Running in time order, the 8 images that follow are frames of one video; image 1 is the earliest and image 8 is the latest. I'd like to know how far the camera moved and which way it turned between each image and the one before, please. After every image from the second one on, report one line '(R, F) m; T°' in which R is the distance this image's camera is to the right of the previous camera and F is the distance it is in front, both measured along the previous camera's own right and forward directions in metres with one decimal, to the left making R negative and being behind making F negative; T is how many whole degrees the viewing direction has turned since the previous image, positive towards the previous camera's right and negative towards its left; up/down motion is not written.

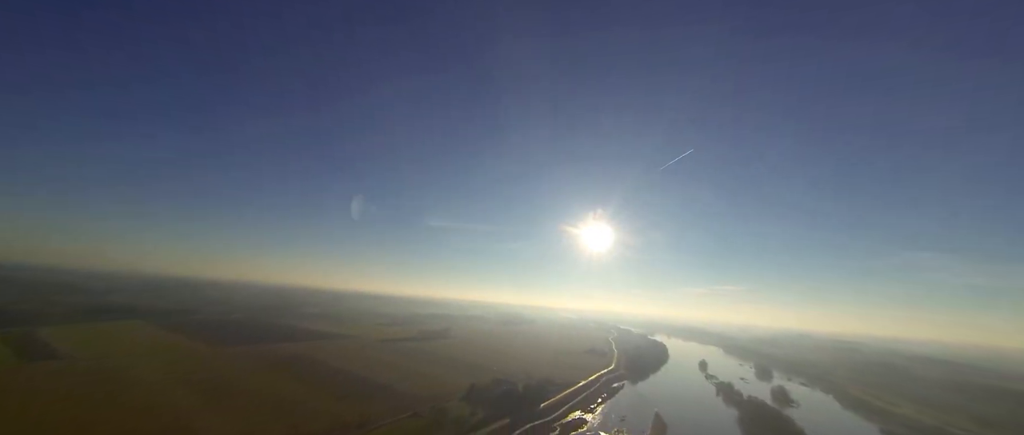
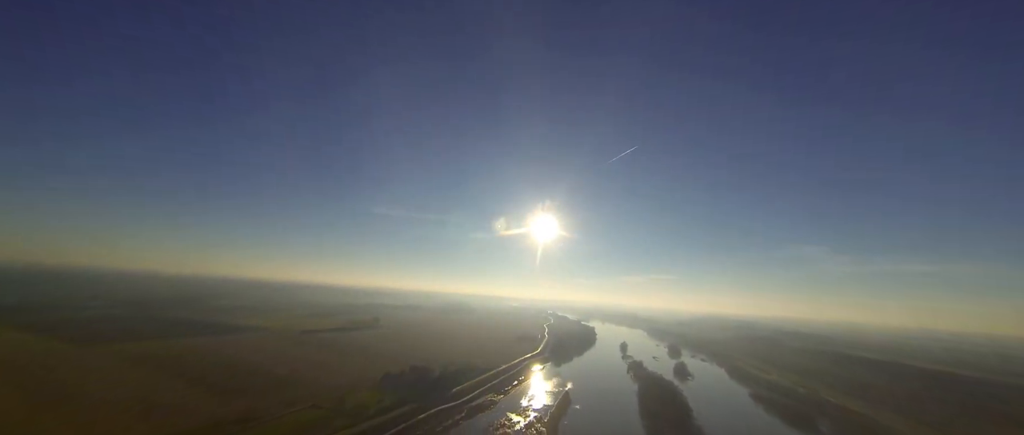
(+4.2, 0.0) m; +8°
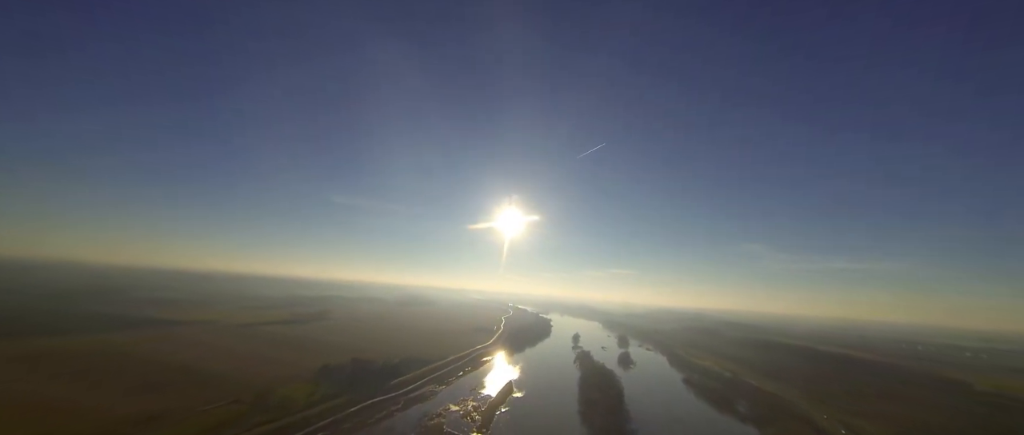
(+2.4, +0.2) m; +5°
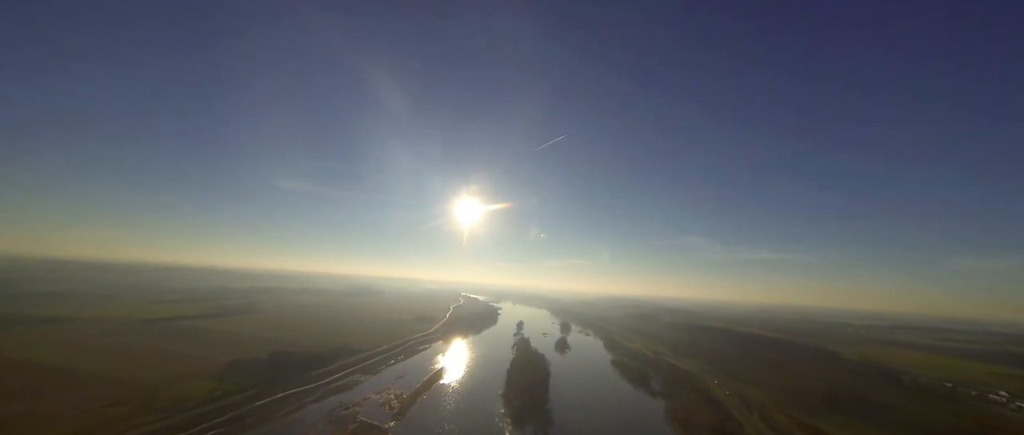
(+3.2, +0.1) m; +7°
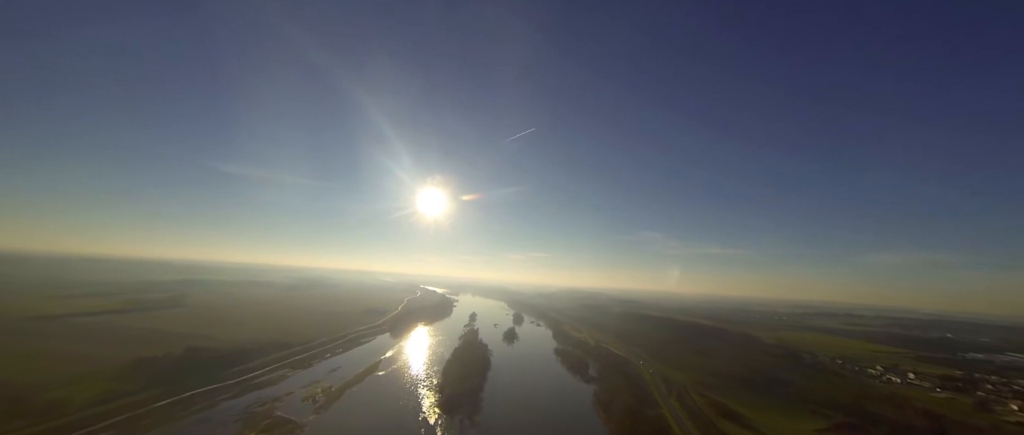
(+2.7, 0.0) m; +6°
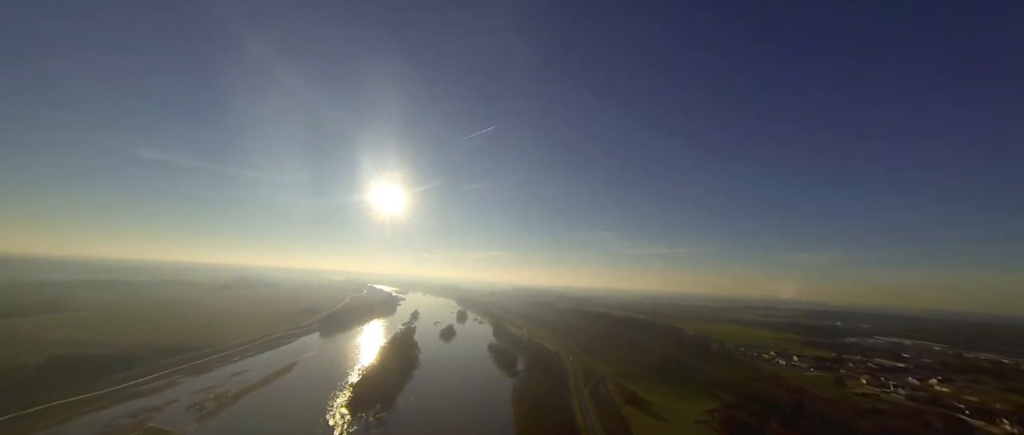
(+3.5, -0.1) m; +7°
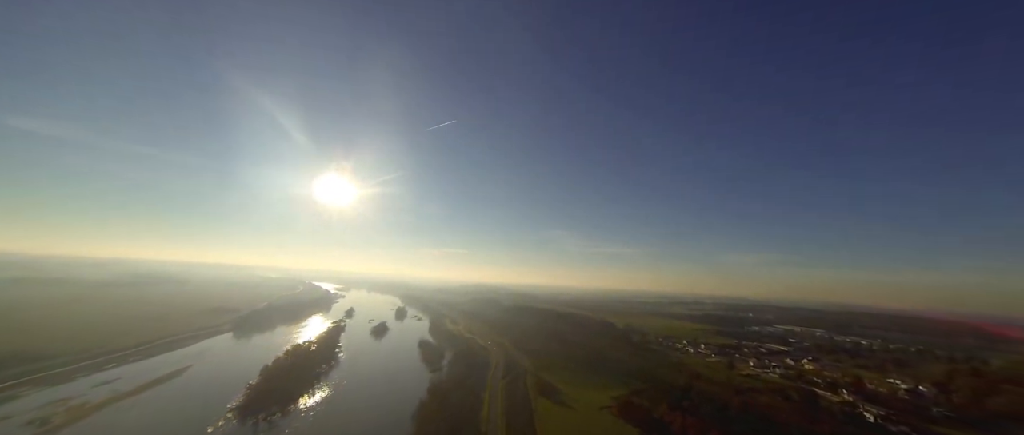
(+3.3, +0.1) m; +7°
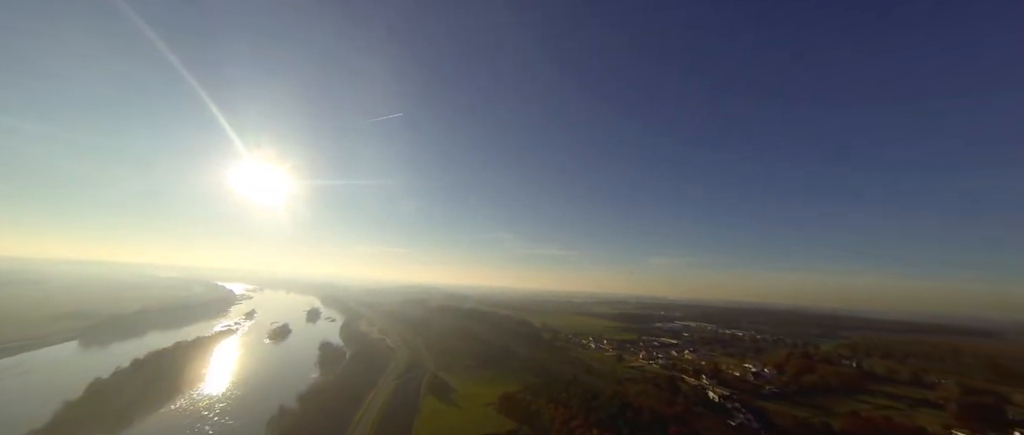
(+3.9, +0.1) m; +9°
